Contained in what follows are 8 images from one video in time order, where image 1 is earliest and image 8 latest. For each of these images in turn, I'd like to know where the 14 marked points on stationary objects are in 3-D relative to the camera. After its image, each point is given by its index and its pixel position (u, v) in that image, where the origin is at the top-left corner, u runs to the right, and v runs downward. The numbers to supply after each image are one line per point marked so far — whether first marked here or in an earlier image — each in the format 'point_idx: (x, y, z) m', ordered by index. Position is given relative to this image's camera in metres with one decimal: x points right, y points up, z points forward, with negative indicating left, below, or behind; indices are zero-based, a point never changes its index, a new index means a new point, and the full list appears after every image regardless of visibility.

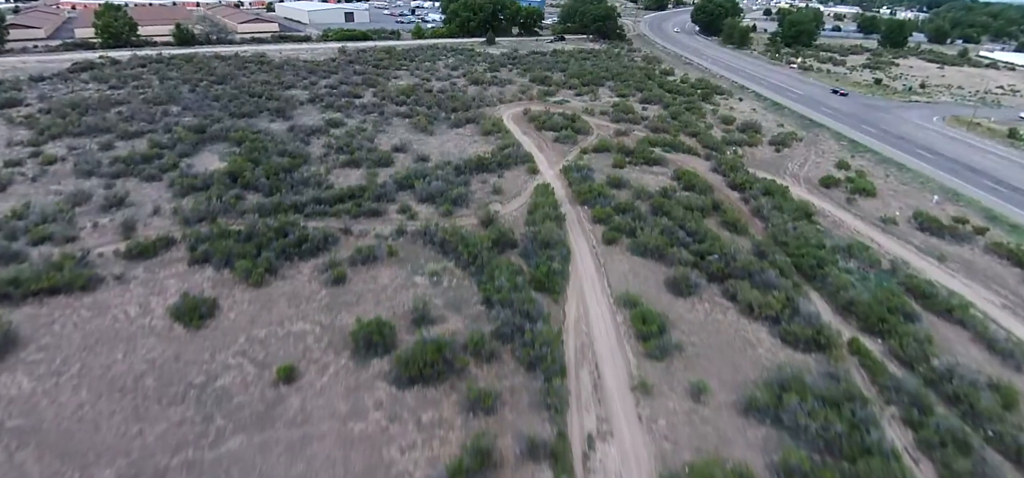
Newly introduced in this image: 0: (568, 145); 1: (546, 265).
0: (+2.3, +3.9, +19.8) m
1: (+0.8, -0.6, +11.0) m
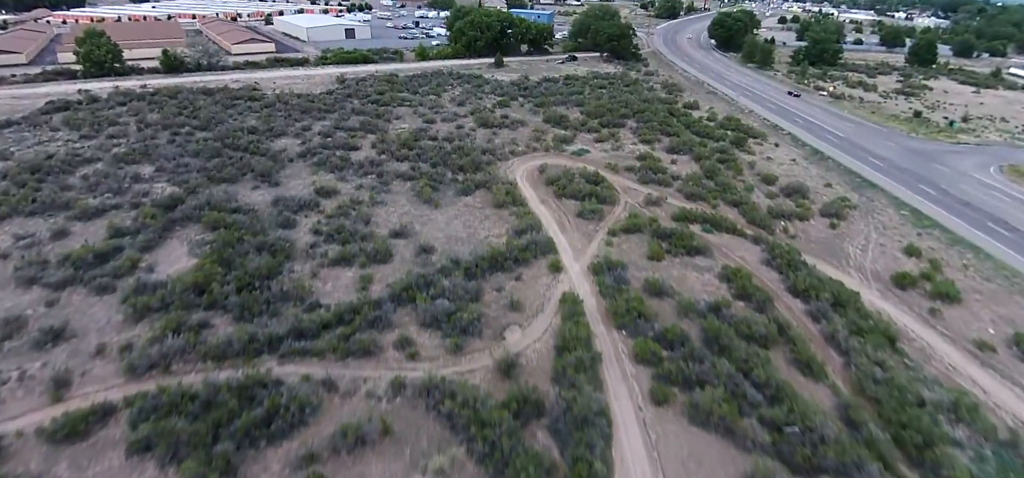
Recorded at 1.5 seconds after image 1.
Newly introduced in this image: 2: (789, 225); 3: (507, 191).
0: (+2.9, +0.6, +17.2) m
1: (+1.3, -3.9, +8.5) m
2: (+10.4, +0.5, +18.0) m
3: (-0.2, +1.9, +18.8) m
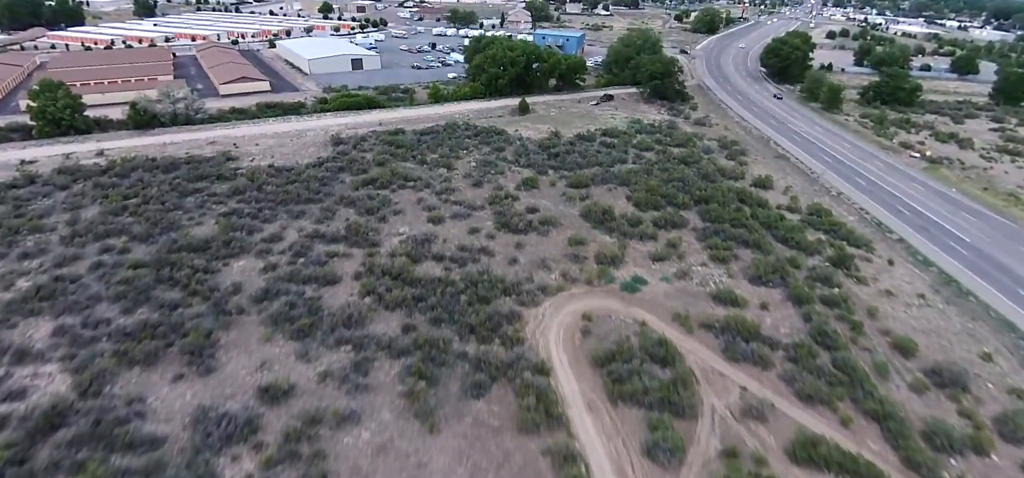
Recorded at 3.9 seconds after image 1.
0: (+3.7, -5.4, +11.3) m
1: (+1.7, -9.9, +2.7) m
2: (+11.2, -5.7, +11.8) m
3: (+0.7, -4.0, +13.0) m
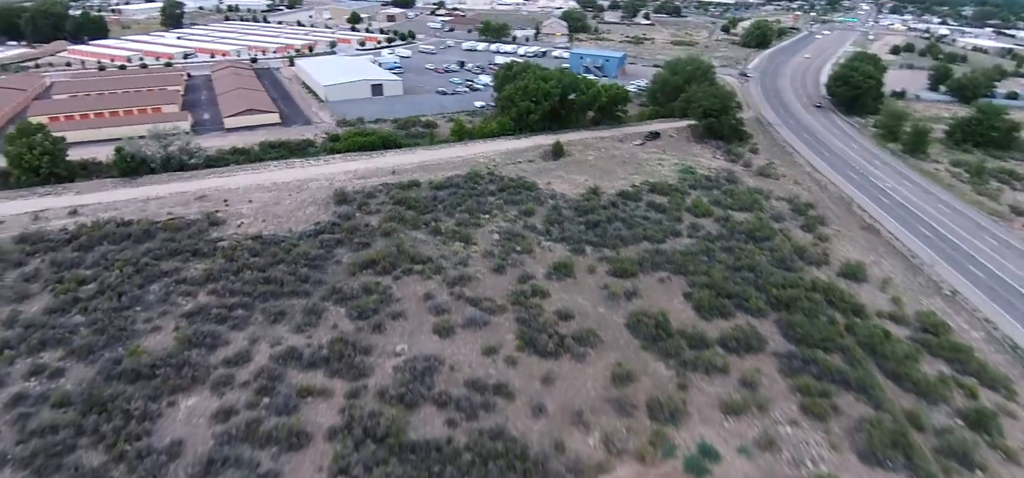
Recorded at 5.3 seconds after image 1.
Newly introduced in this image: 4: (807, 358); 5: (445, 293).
0: (+3.8, -9.7, +6.7) m
1: (+1.2, -14.2, -1.8) m
2: (+11.3, -10.3, +6.8) m
3: (+1.0, -8.2, +8.6) m
4: (+10.2, -4.1, +16.6) m
5: (-2.6, -2.1, +18.8) m
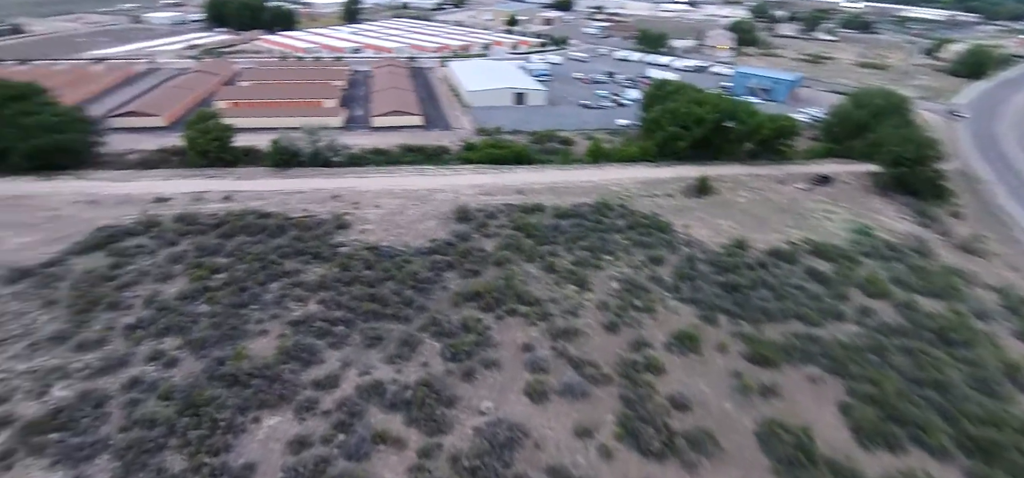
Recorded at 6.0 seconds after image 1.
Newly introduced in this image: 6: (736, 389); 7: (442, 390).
0: (+3.2, -12.0, +3.7) m
1: (-2.2, -15.7, -3.8) m
2: (+10.2, -13.7, +1.9) m
3: (+1.1, -10.1, +6.2) m
4: (+12.6, -7.7, +11.5) m
5: (+1.2, -3.8, +17.0) m
6: (+7.5, -5.0, +15.6) m
7: (-2.1, -4.7, +14.9) m
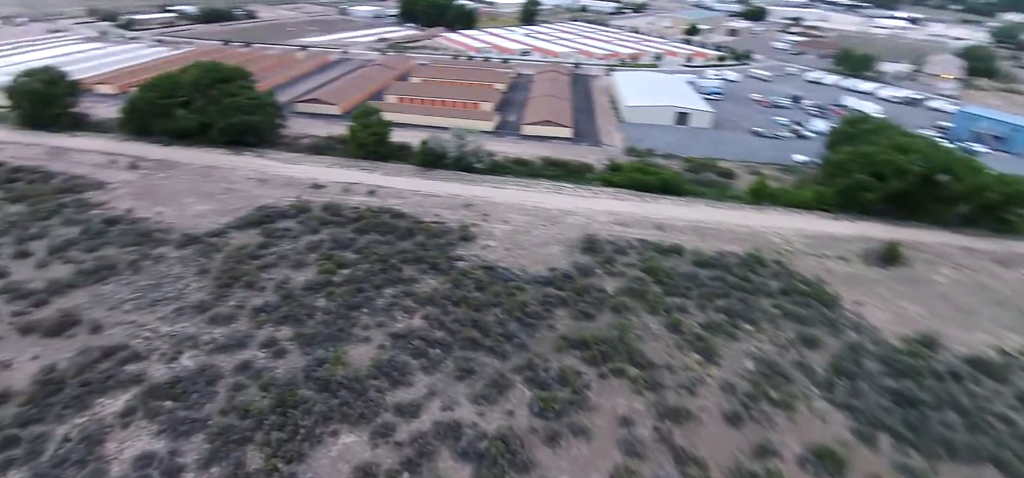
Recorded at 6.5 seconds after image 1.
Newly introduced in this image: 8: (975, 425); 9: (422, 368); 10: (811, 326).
0: (+0.9, -13.7, +1.5) m
1: (-7.0, -16.1, -4.2) m
2: (+6.7, -16.6, -2.2) m
3: (0.0, -11.6, +4.4) m
4: (+12.7, -11.5, +6.4) m
5: (+4.2, -5.8, +14.7) m
6: (+9.5, -8.0, +11.7) m
7: (+0.3, -6.0, +13.6) m
8: (+15.0, -6.4, +15.3) m
9: (-2.9, -4.1, +15.4) m
10: (+11.8, -3.8, +19.3) m
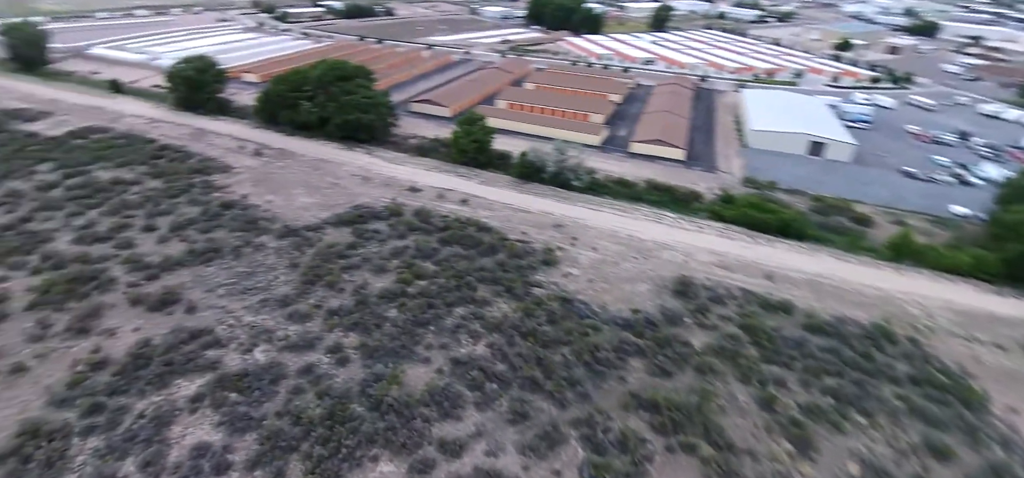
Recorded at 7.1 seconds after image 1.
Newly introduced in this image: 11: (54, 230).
0: (-1.7, -14.8, +0.6) m
1: (-10.7, -16.0, -3.4) m
2: (+2.8, -18.5, -4.1) m
3: (-1.7, -12.7, +3.6) m
4: (+11.1, -14.5, +3.0) m
5: (+5.3, -7.7, +12.7) m
6: (+9.5, -10.7, +8.8) m
7: (+1.3, -7.3, +12.4) m
8: (+15.8, -9.9, +11.2) m
9: (-1.1, -5.0, +14.9) m
10: (+13.9, -6.9, +15.7) m
11: (-17.1, +0.2, +17.8) m
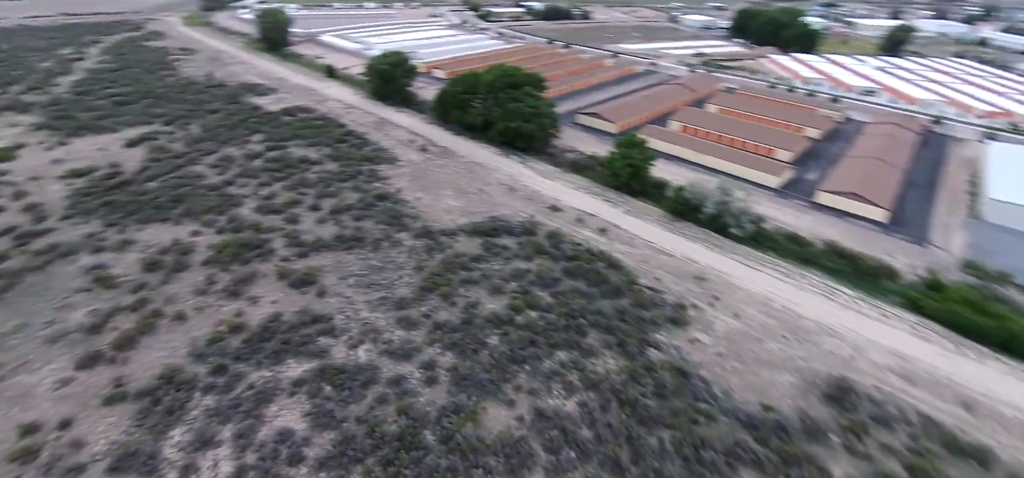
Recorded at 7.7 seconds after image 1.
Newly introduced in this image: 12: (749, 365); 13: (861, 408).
0: (-6.0, -15.6, +0.9) m
1: (-15.9, -14.6, -0.1) m
2: (-4.1, -20.1, -4.8) m
3: (-4.6, -13.6, +3.7) m
4: (+6.7, -18.2, -0.7) m
5: (+5.7, -10.5, +10.1) m
6: (+7.8, -14.3, +5.2) m
7: (+2.0, -9.2, +11.0) m
8: (+14.6, -15.0, +5.5) m
9: (+1.0, -6.6, +13.9) m
10: (+14.8, -11.8, +10.3) m
11: (-11.7, +2.0, +21.3) m
12: (+8.7, -5.4, +18.2) m
13: (+12.2, -6.6, +17.1) m
